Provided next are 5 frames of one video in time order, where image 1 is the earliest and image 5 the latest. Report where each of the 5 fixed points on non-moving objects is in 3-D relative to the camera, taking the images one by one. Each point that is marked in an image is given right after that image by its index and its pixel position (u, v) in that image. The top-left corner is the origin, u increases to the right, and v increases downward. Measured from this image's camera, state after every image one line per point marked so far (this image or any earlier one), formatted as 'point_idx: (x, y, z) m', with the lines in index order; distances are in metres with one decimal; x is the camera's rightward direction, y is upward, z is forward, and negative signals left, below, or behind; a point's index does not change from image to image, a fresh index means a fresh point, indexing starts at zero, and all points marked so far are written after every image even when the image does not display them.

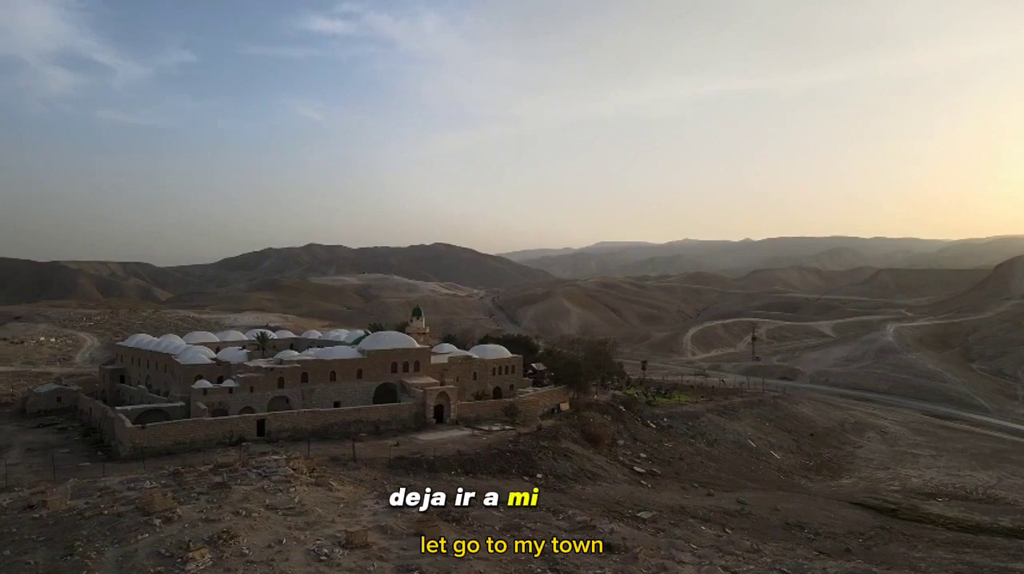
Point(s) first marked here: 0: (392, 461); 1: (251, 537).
0: (-3.3, -4.7, +19.2) m
1: (-4.4, -4.2, +12.0) m
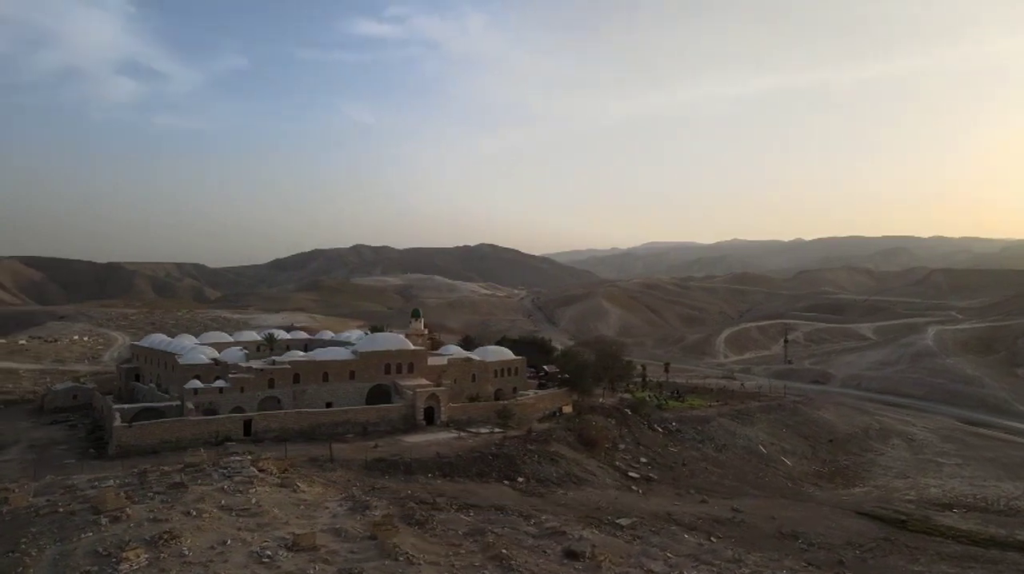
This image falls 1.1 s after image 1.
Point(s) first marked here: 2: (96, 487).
0: (-3.9, -4.7, +19.2) m
1: (-5.4, -4.3, +12.1) m
2: (-8.3, -4.0, +14.2) m
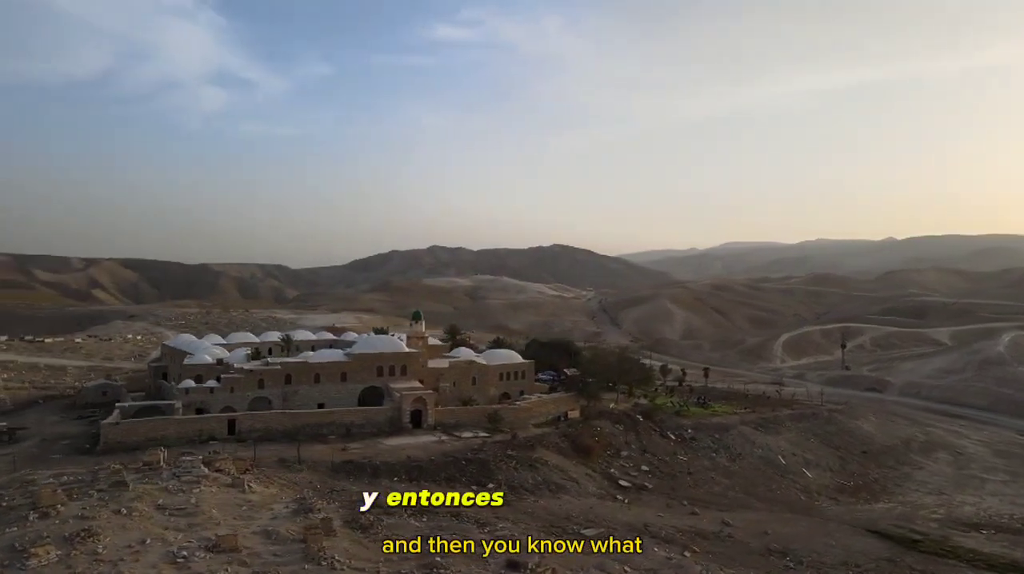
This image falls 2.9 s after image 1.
0: (-4.7, -4.8, +19.3) m
1: (-6.9, -4.4, +12.5) m
2: (-9.6, -4.1, +14.8) m
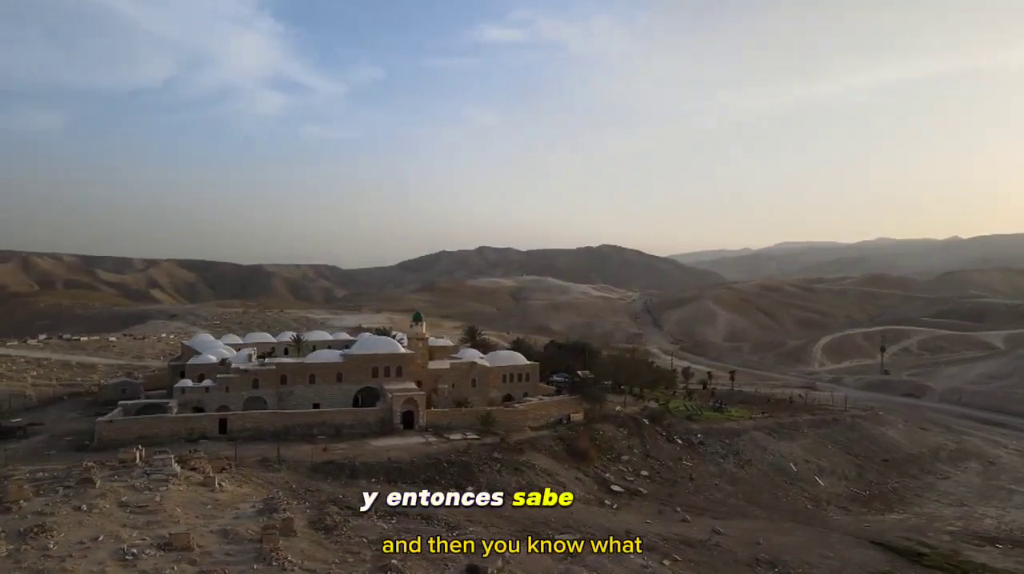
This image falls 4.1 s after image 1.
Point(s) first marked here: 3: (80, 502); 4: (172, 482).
0: (-5.3, -4.9, +19.5) m
1: (-7.9, -4.4, +12.8) m
2: (-10.4, -4.1, +15.3) m
3: (-8.4, -4.2, +13.9) m
4: (-7.5, -4.3, +15.7) m
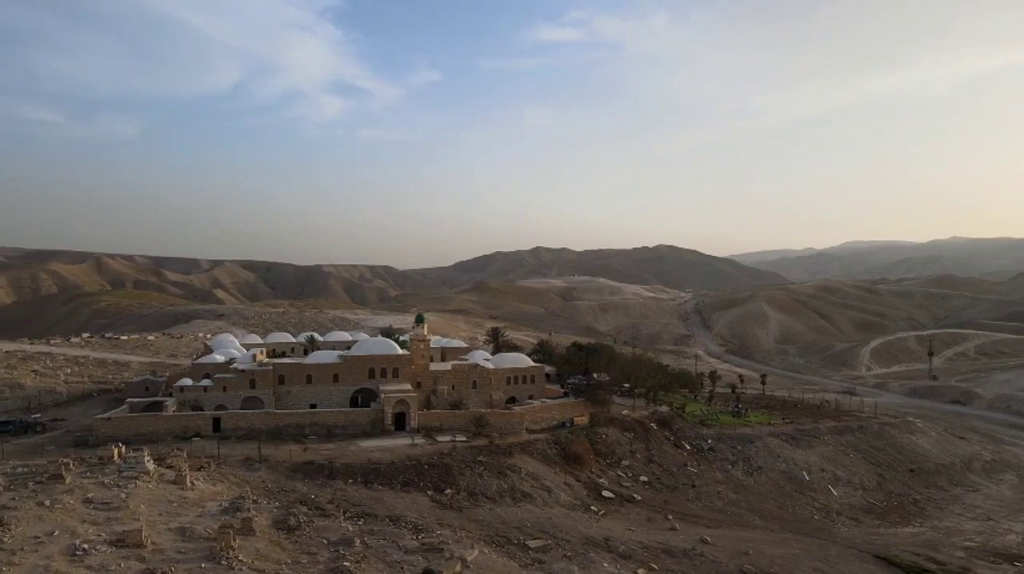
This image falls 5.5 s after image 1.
0: (-5.9, -4.9, +19.8) m
1: (-9.0, -4.5, +13.3) m
2: (-11.3, -4.1, +16.0) m
3: (-9.4, -4.3, +14.4) m
4: (-8.4, -4.4, +16.2) m
